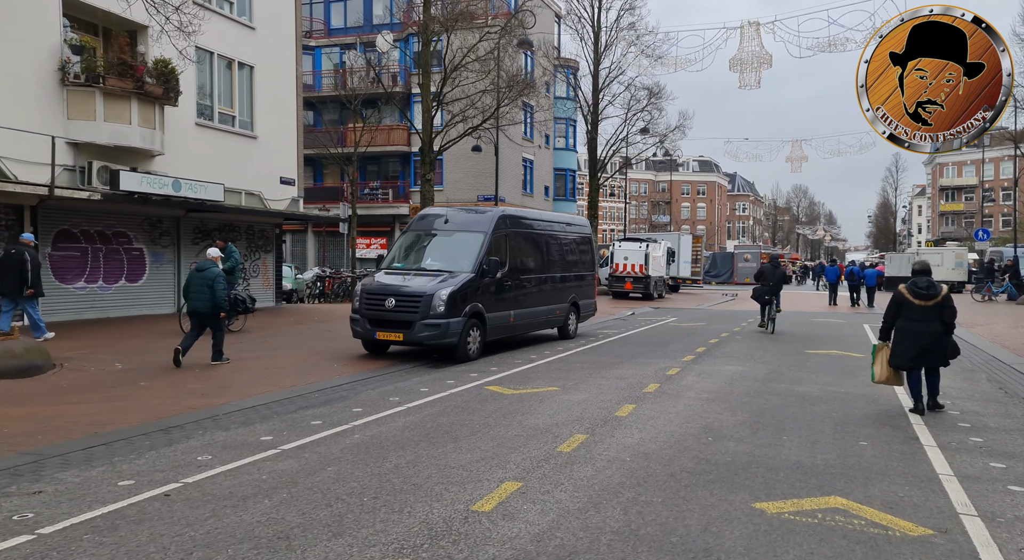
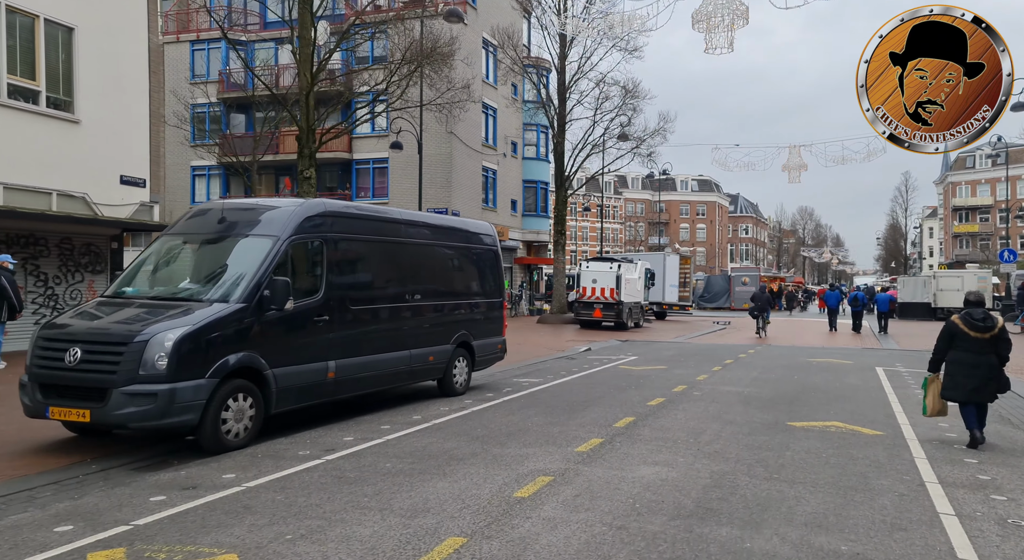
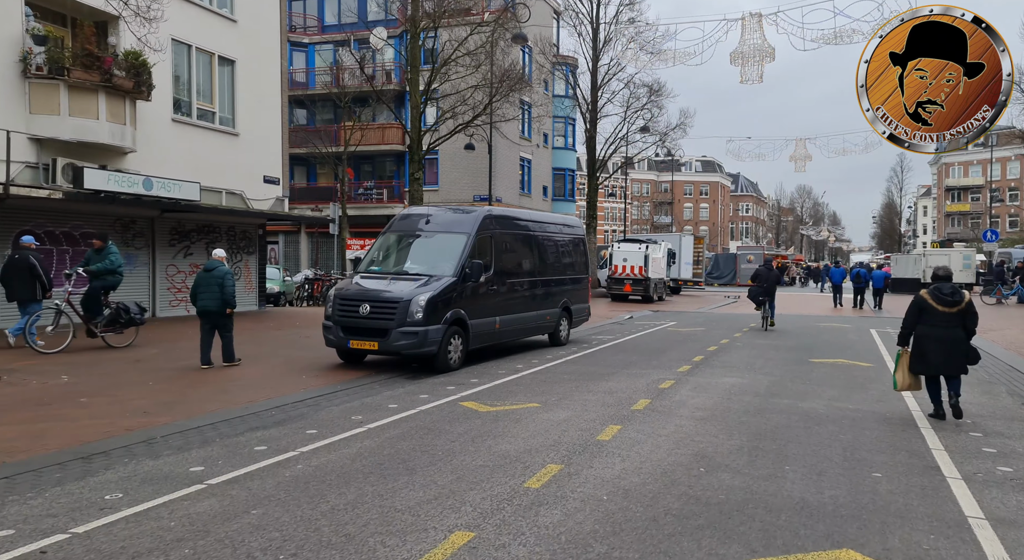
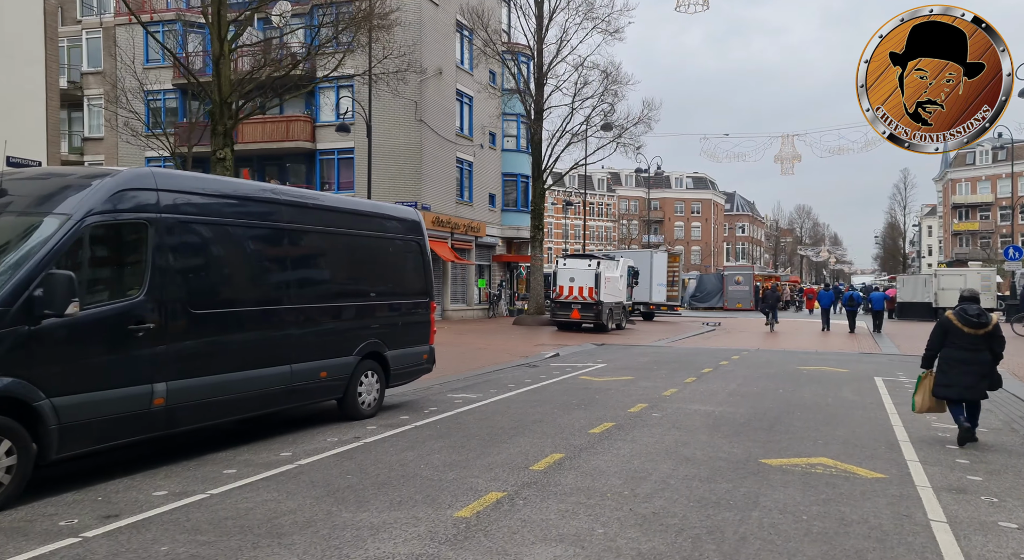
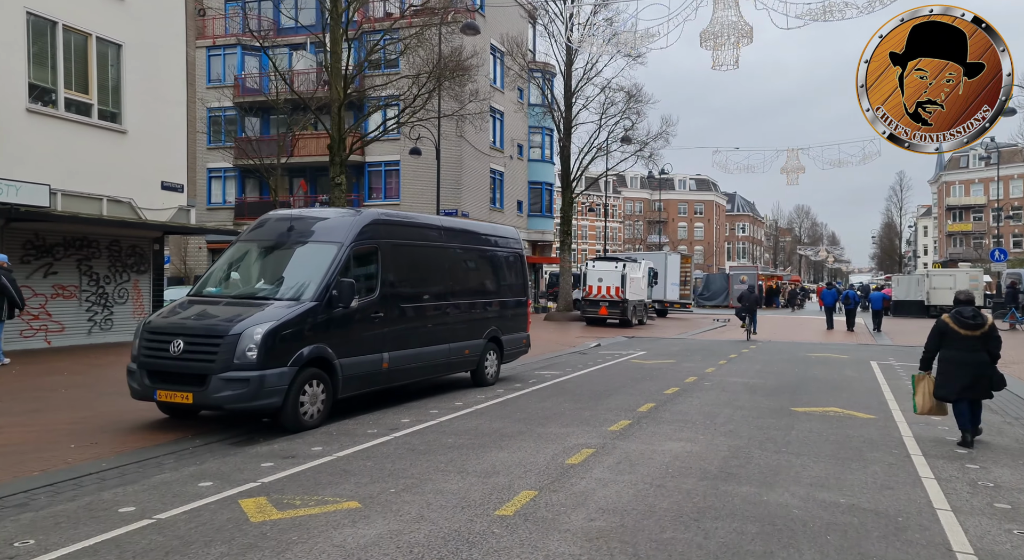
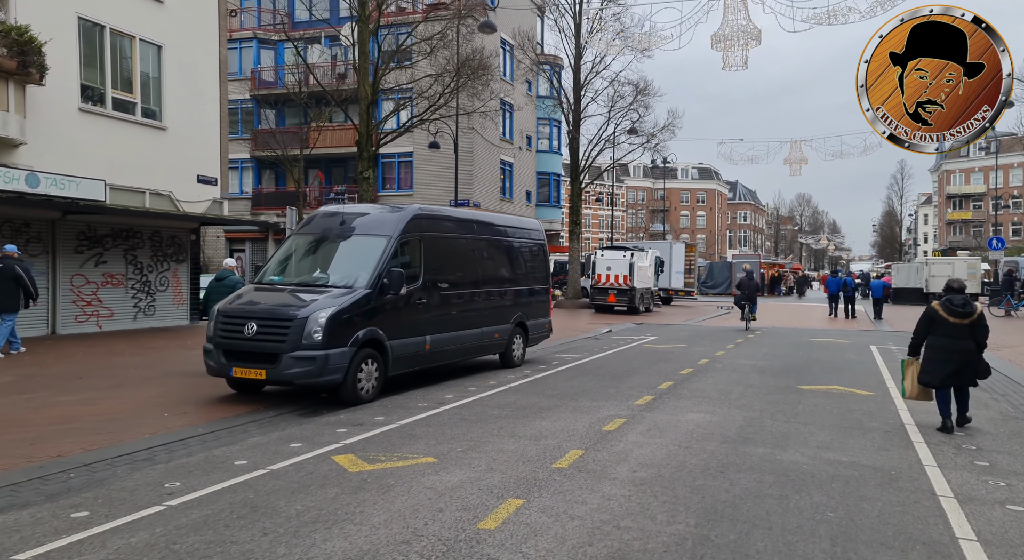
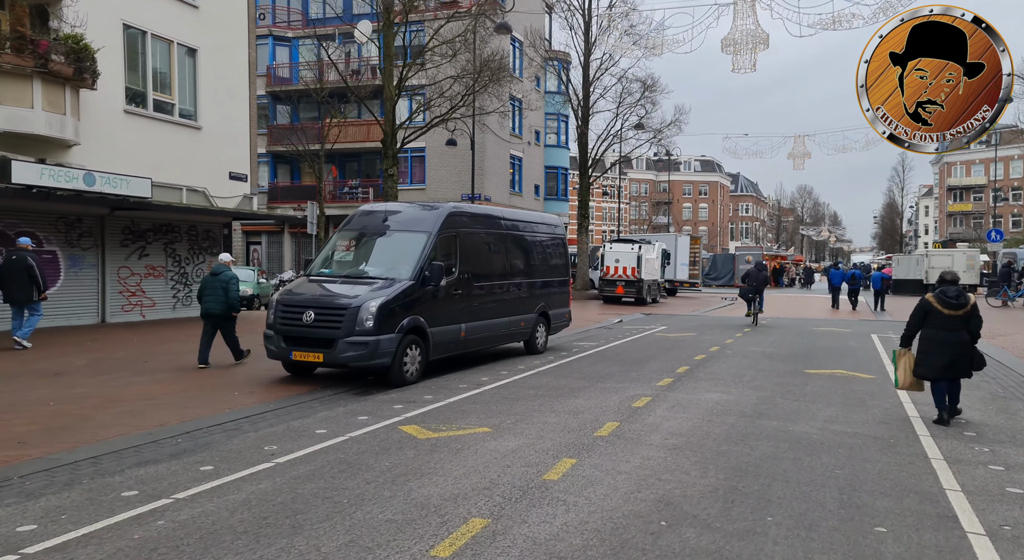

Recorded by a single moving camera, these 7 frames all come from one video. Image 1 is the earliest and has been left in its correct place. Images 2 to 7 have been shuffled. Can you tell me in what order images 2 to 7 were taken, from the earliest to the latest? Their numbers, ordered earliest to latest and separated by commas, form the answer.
3, 7, 6, 5, 2, 4
